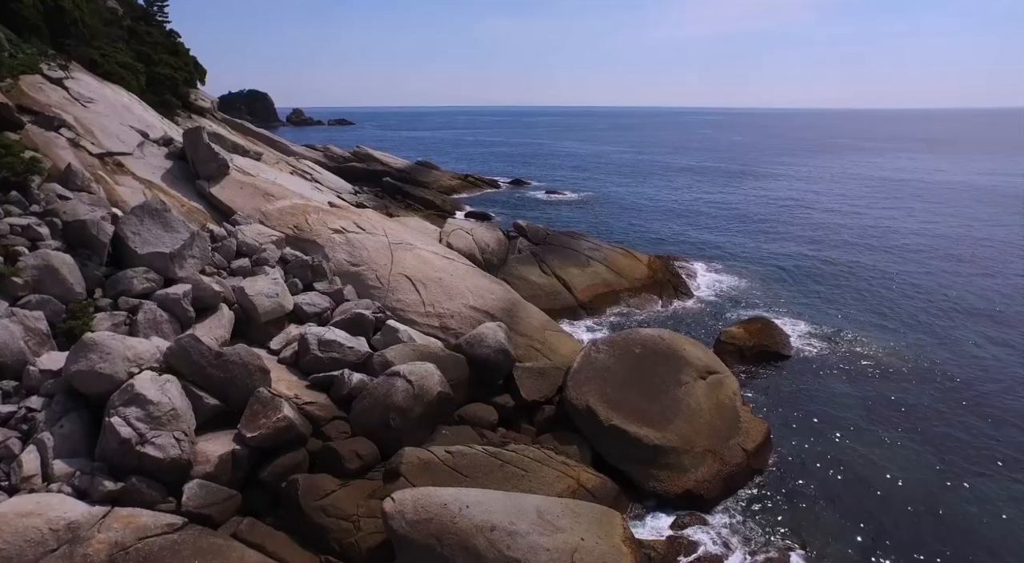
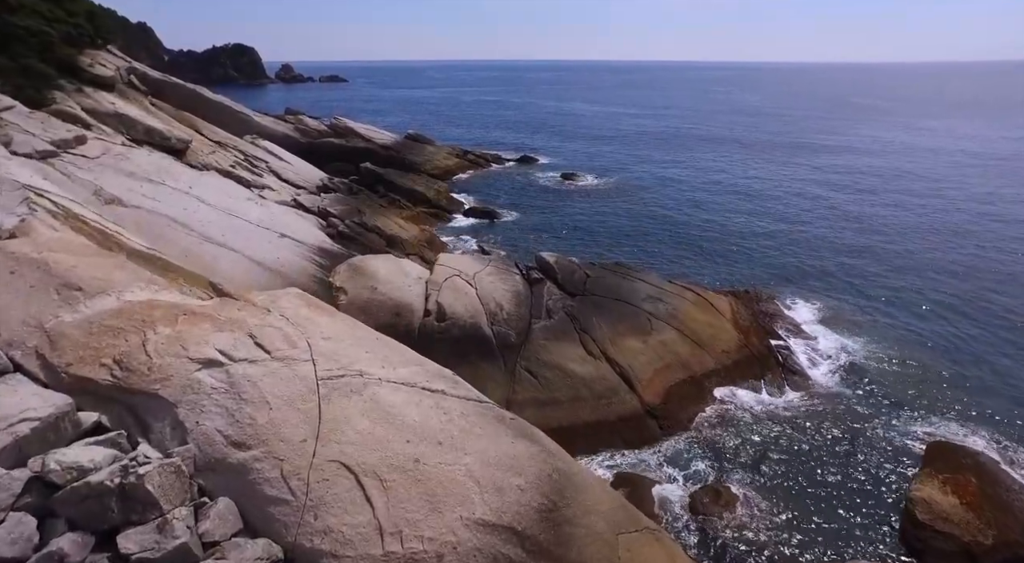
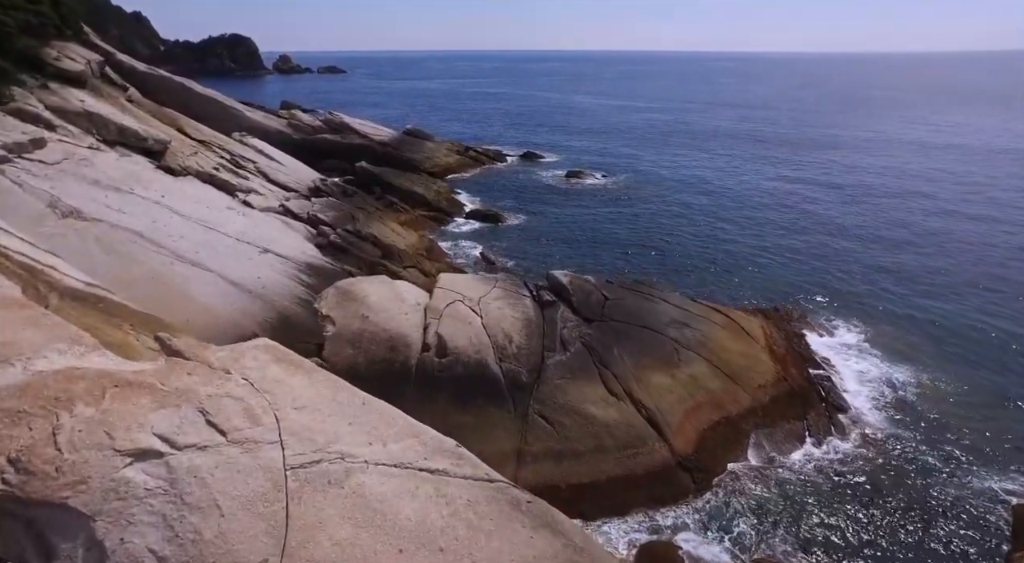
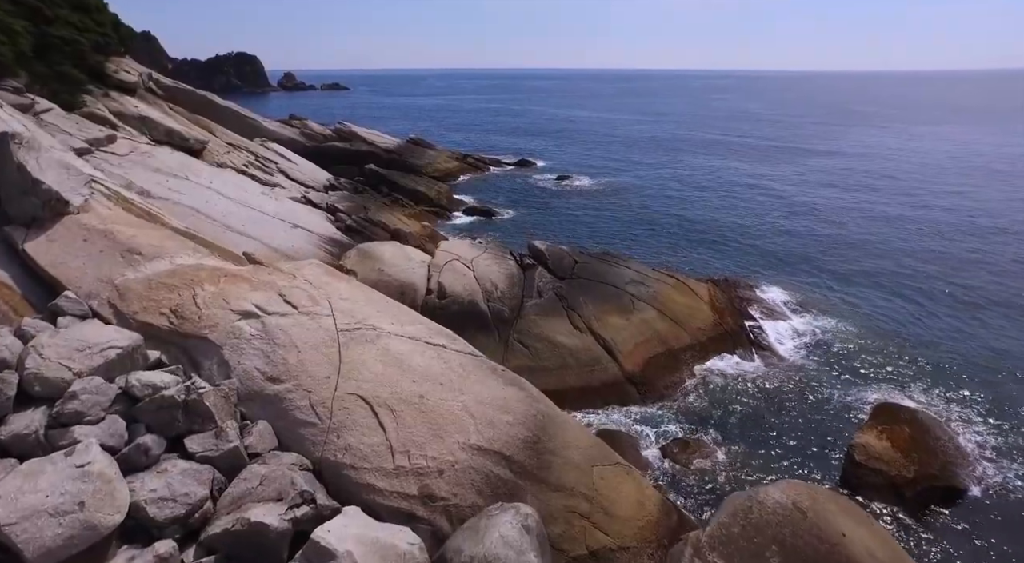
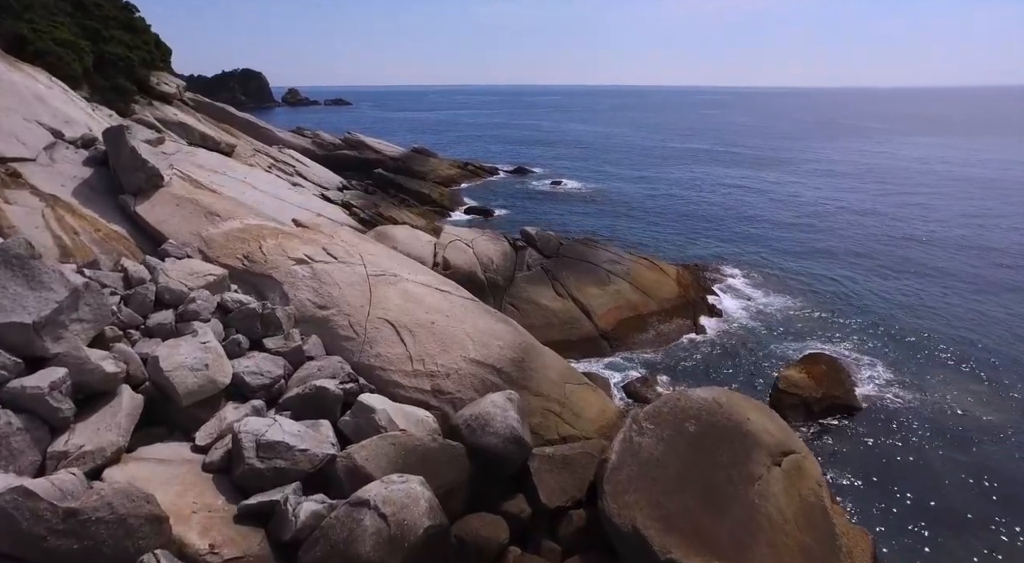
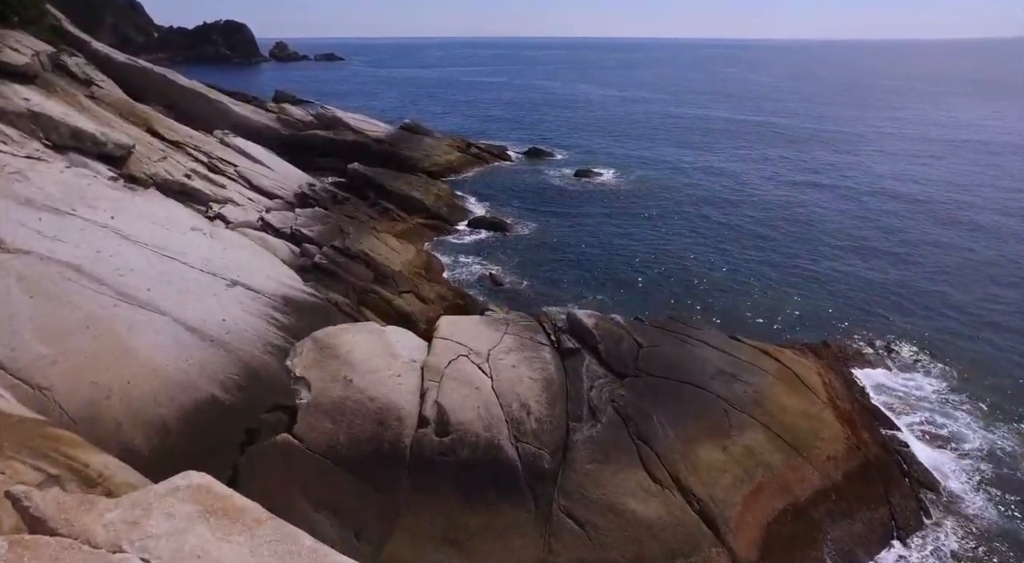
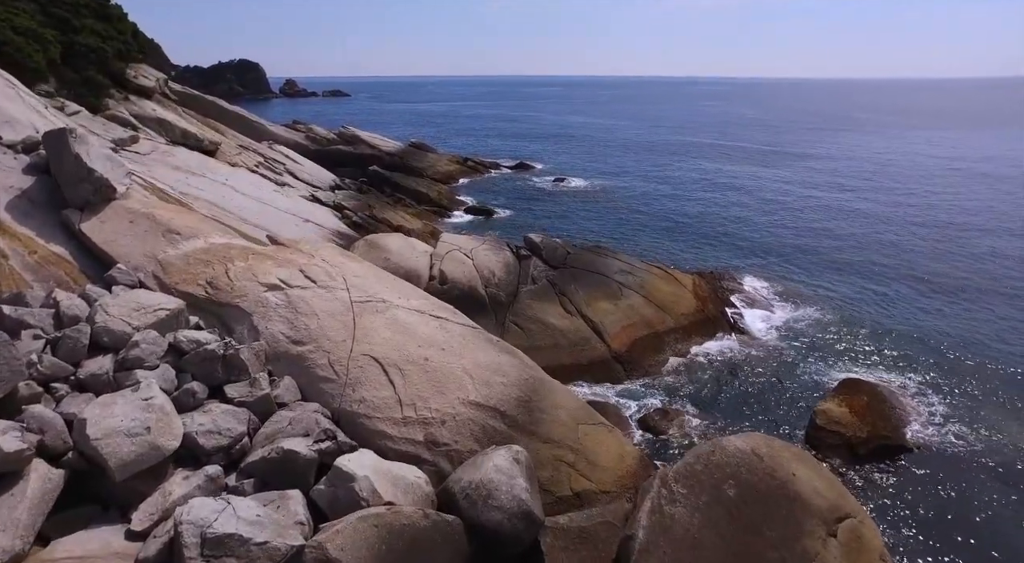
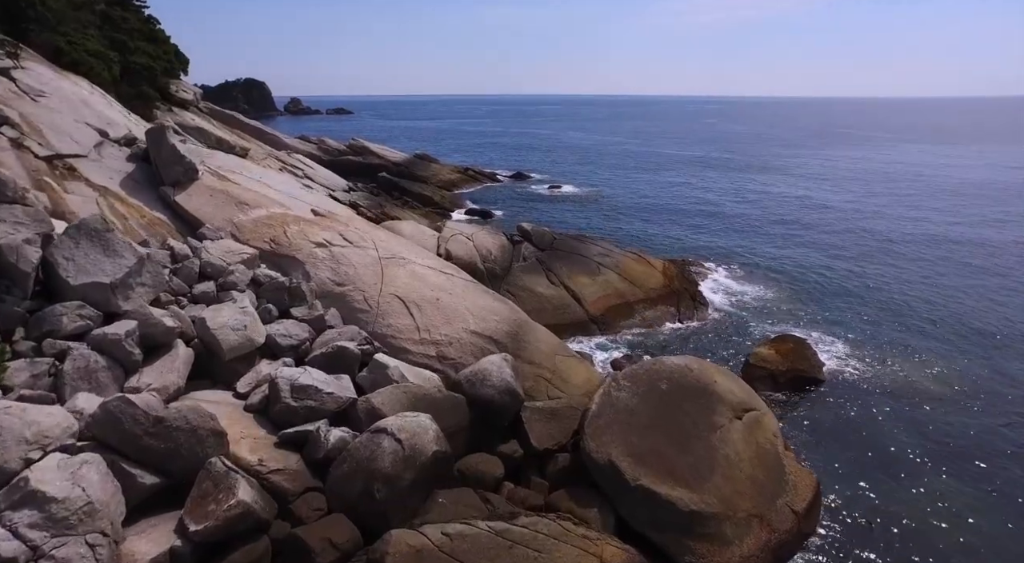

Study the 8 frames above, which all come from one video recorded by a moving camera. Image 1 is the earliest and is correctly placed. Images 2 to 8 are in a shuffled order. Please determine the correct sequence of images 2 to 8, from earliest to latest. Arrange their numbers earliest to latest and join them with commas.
8, 5, 7, 4, 2, 3, 6
